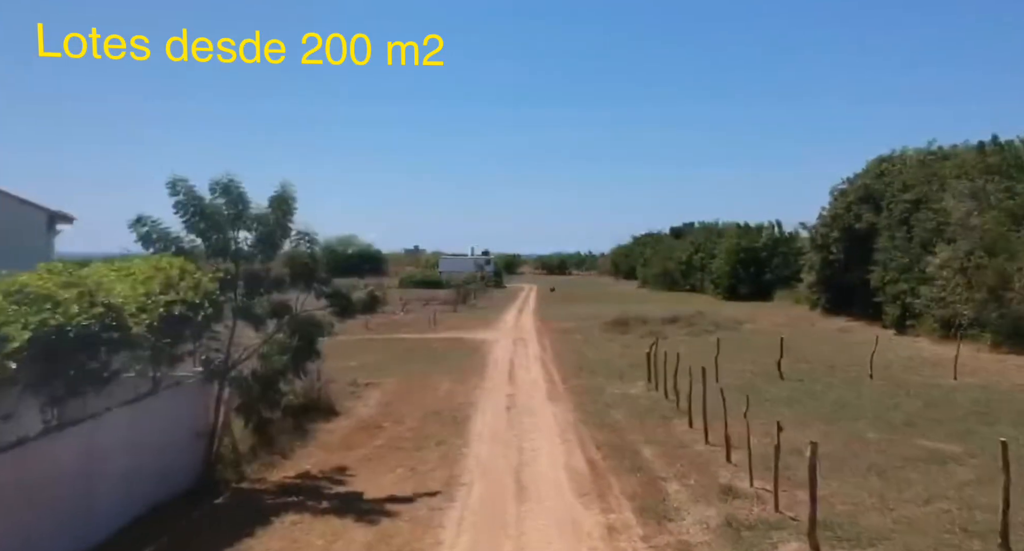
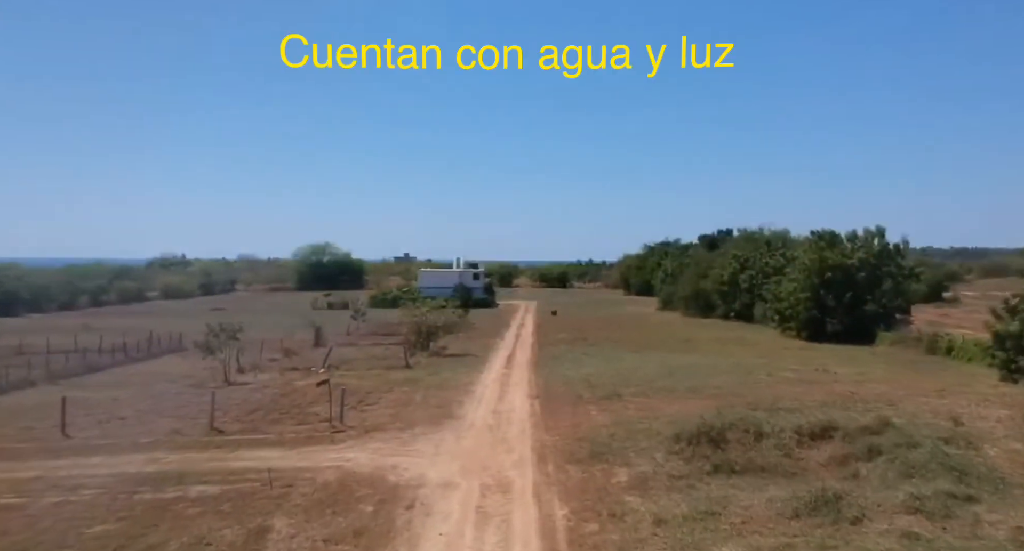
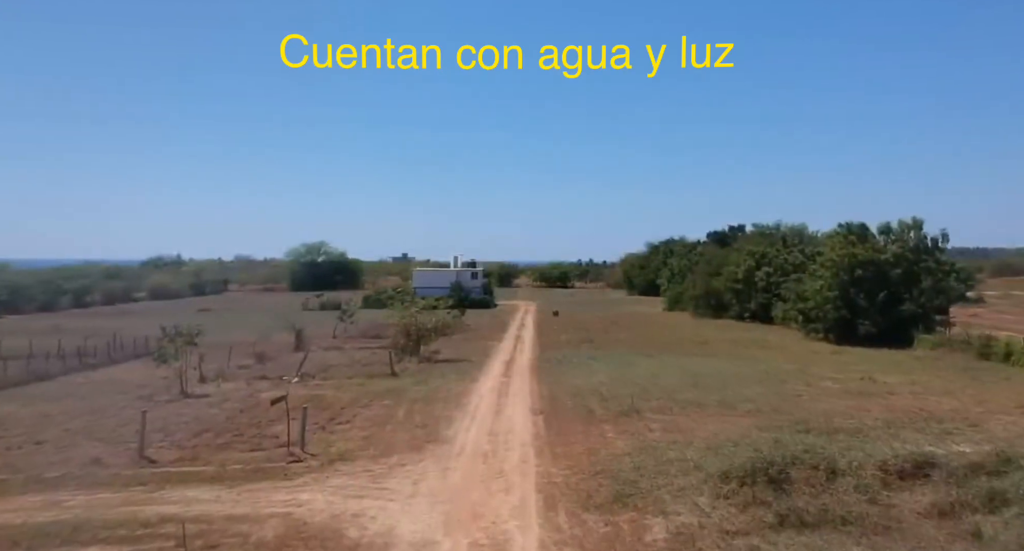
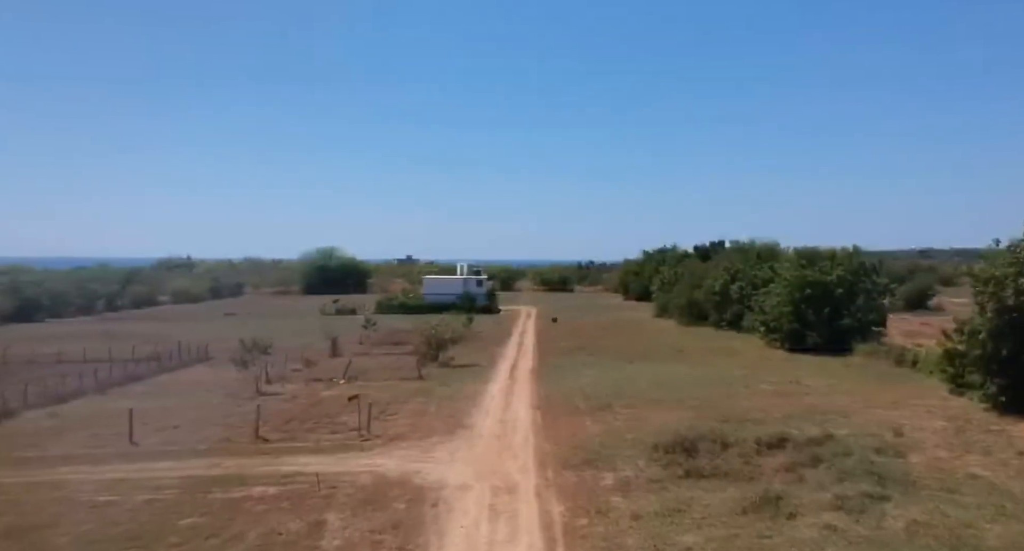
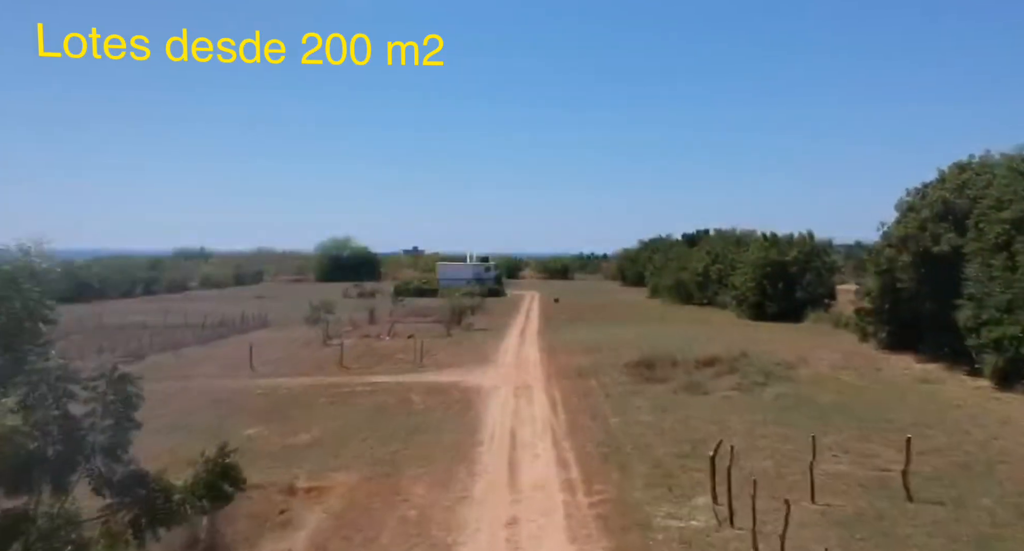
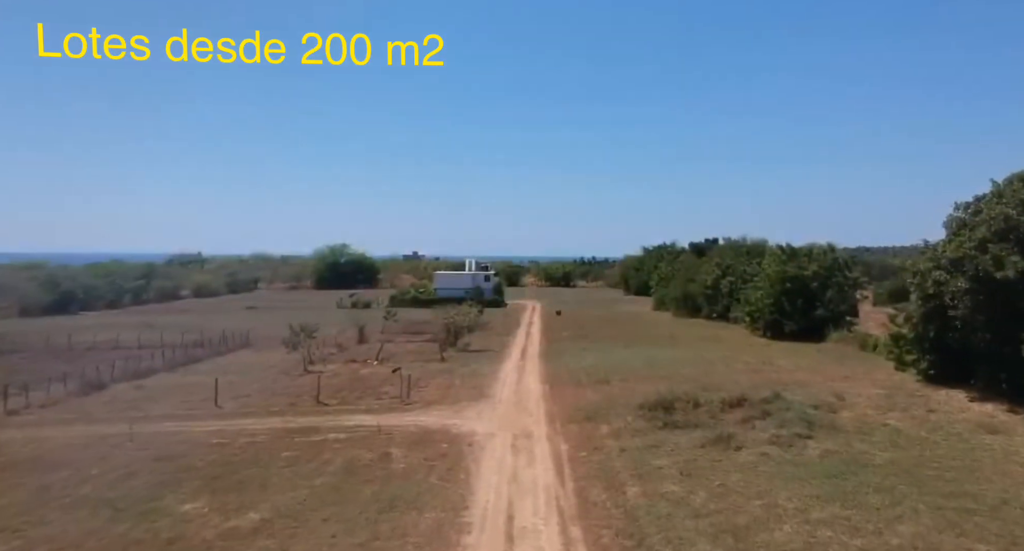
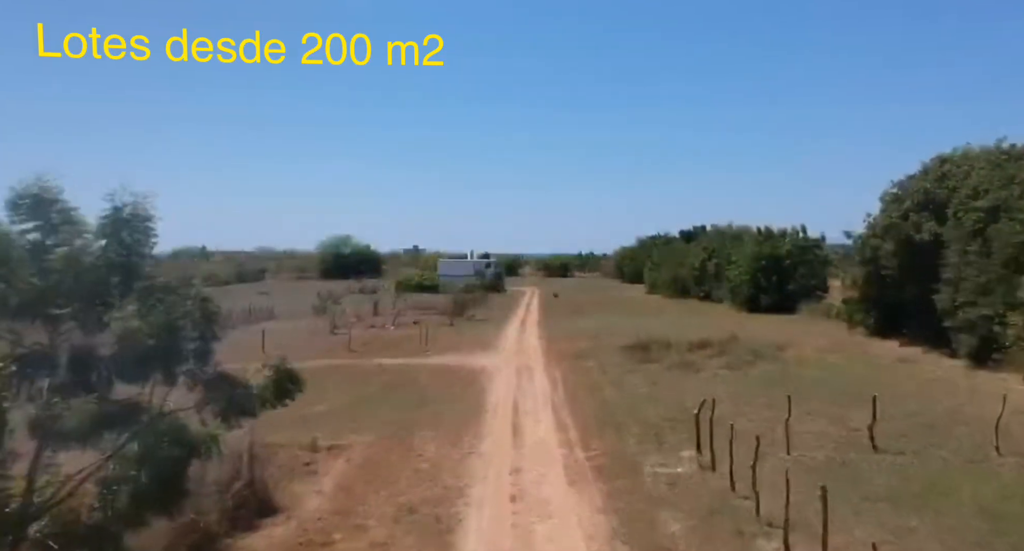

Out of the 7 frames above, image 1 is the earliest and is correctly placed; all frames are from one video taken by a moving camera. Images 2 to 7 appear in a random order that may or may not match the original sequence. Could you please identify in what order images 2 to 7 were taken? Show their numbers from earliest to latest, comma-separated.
7, 5, 6, 4, 2, 3
